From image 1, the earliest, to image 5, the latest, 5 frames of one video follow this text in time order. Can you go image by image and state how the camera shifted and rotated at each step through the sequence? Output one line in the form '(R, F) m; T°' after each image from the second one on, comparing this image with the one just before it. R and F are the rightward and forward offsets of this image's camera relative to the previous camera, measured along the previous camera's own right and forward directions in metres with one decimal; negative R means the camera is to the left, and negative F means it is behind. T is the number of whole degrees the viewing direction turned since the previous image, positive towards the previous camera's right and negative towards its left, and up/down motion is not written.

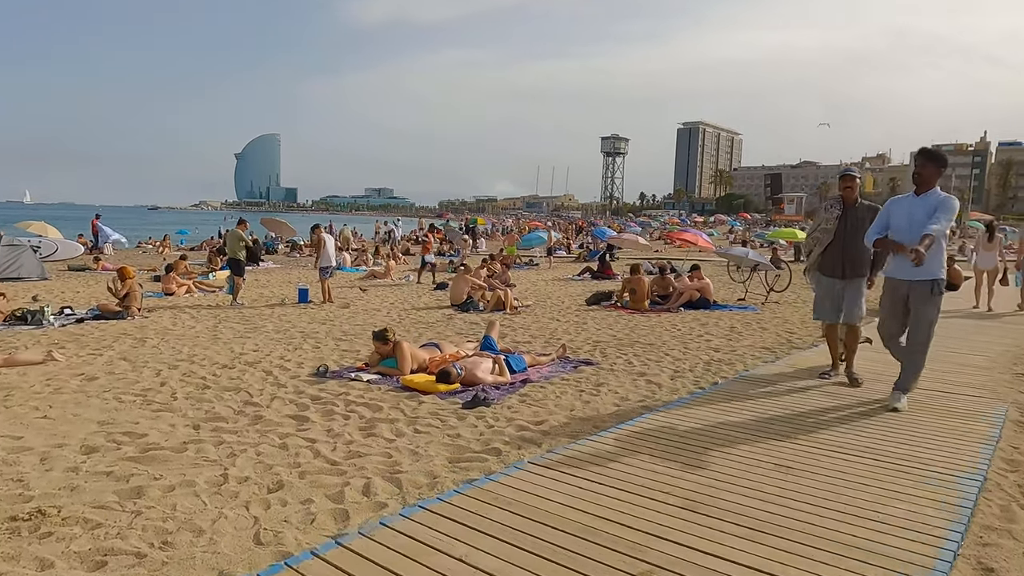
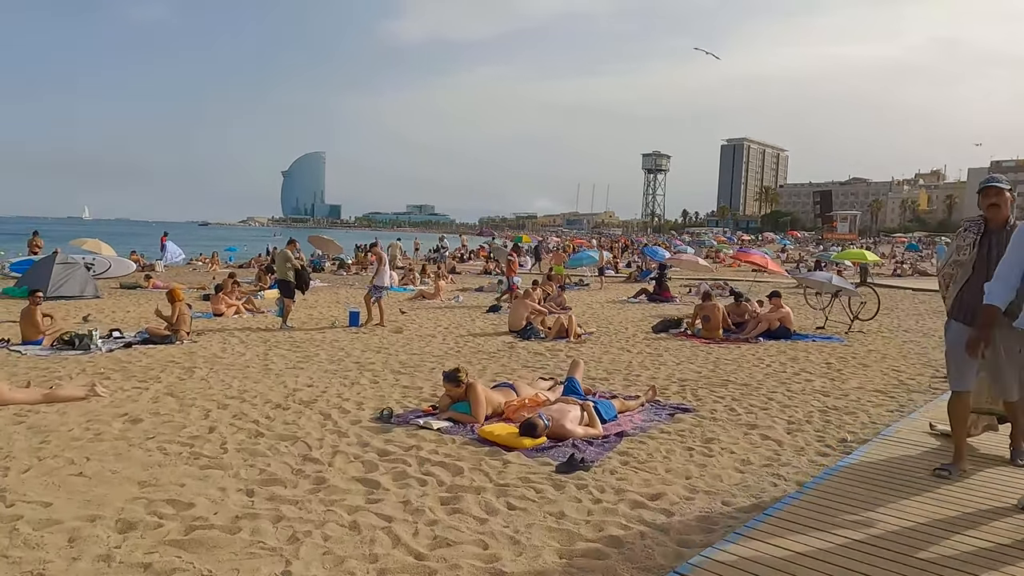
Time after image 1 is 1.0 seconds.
(-0.4, +0.7) m; -3°
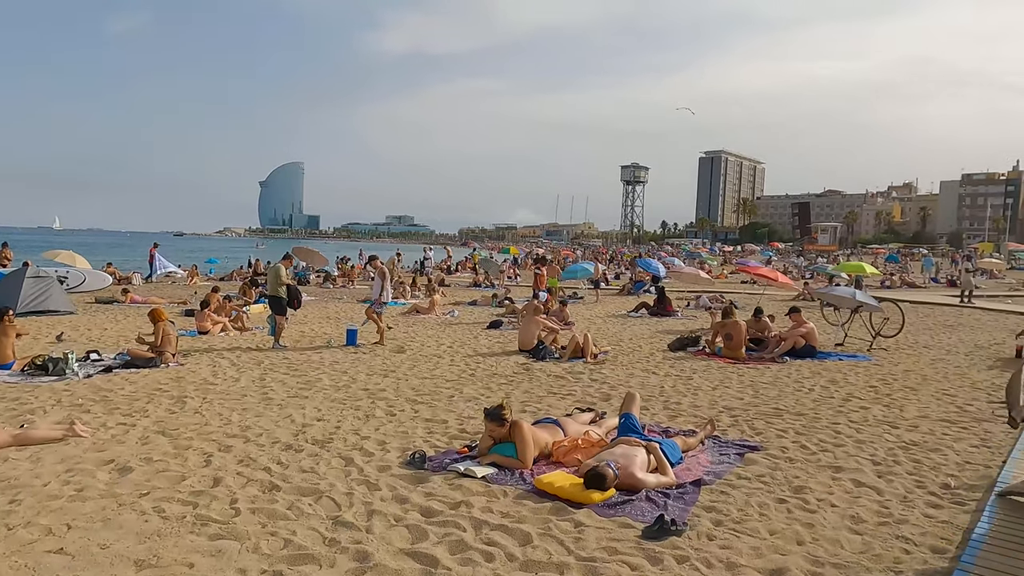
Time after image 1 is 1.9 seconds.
(-0.5, +0.7) m; +2°
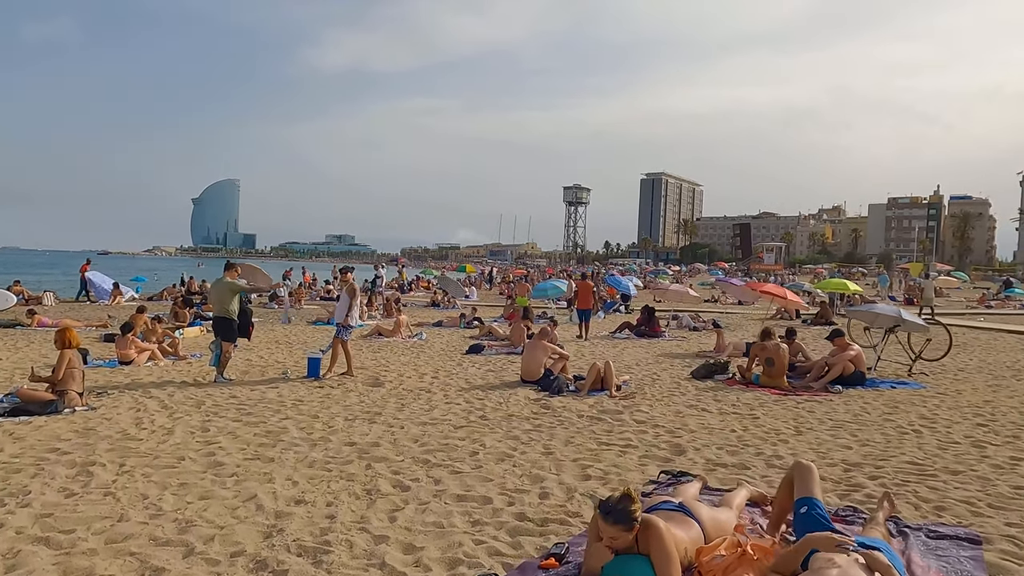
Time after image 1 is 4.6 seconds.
(-0.8, +1.9) m; +5°
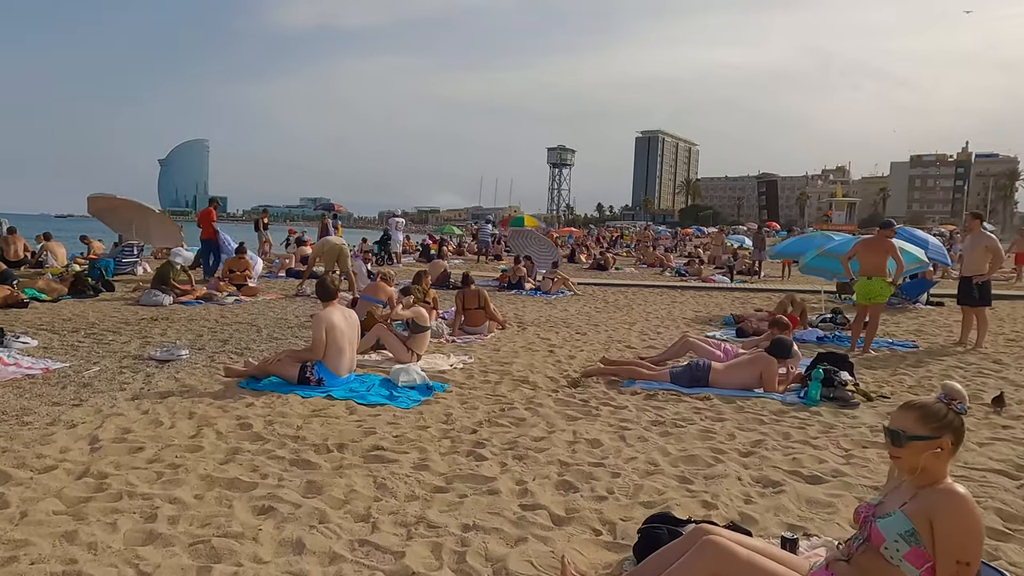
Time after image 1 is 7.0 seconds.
(-4.0, +13.8) m; +2°
